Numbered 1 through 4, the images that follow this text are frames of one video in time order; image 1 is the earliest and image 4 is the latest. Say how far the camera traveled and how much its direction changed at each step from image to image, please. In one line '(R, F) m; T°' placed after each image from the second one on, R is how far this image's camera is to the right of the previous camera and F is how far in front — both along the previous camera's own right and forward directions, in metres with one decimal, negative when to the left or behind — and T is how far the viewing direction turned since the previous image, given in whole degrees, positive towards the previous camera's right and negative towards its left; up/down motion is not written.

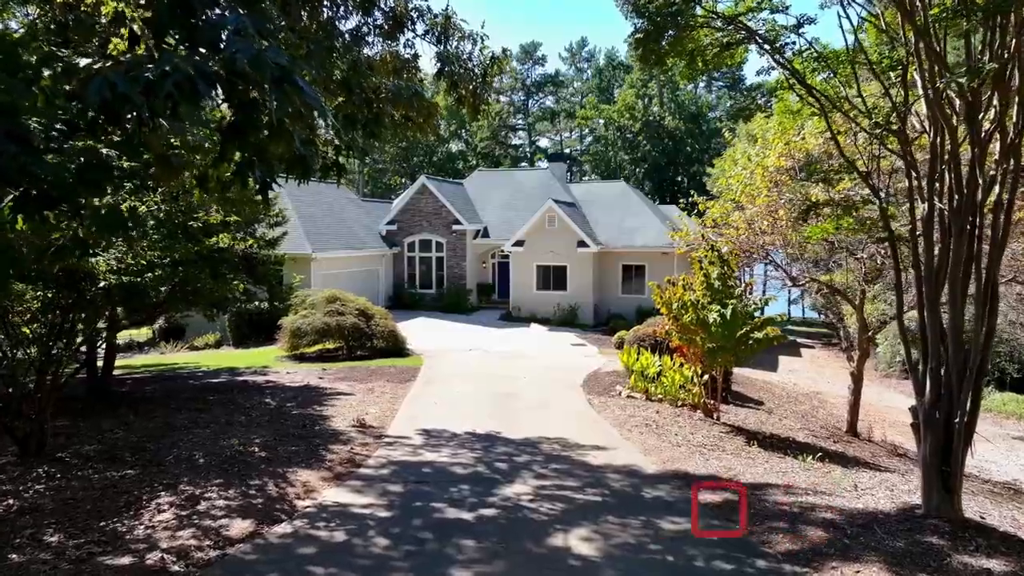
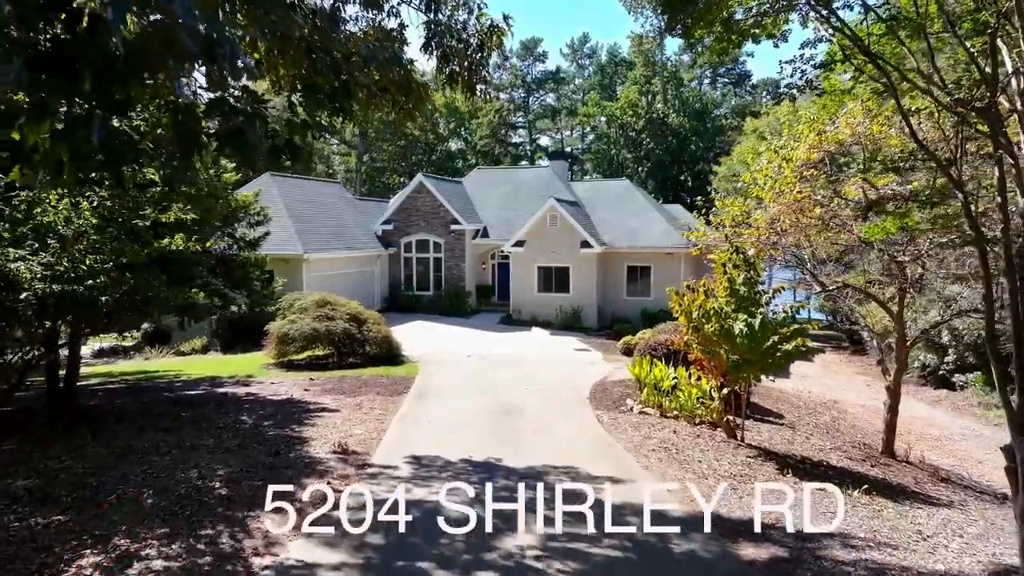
(0.0, +1.1) m; 0°
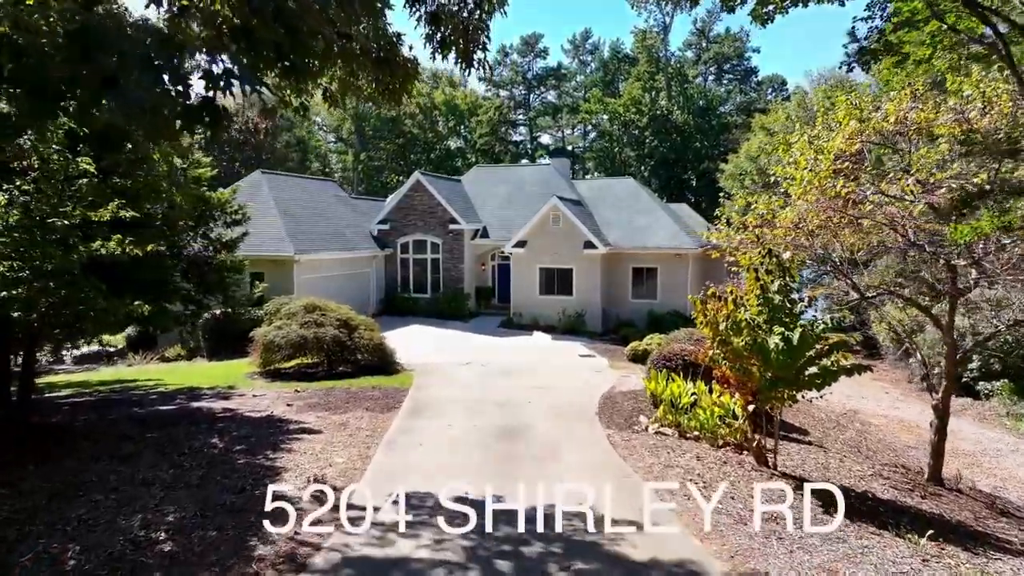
(0.0, +1.1) m; 0°
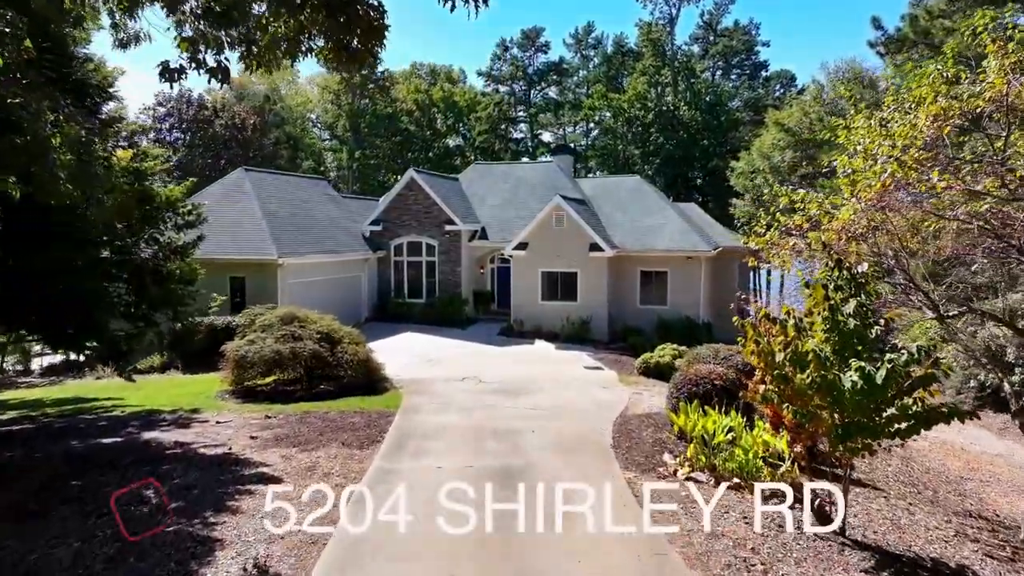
(0.0, +1.7) m; 0°
